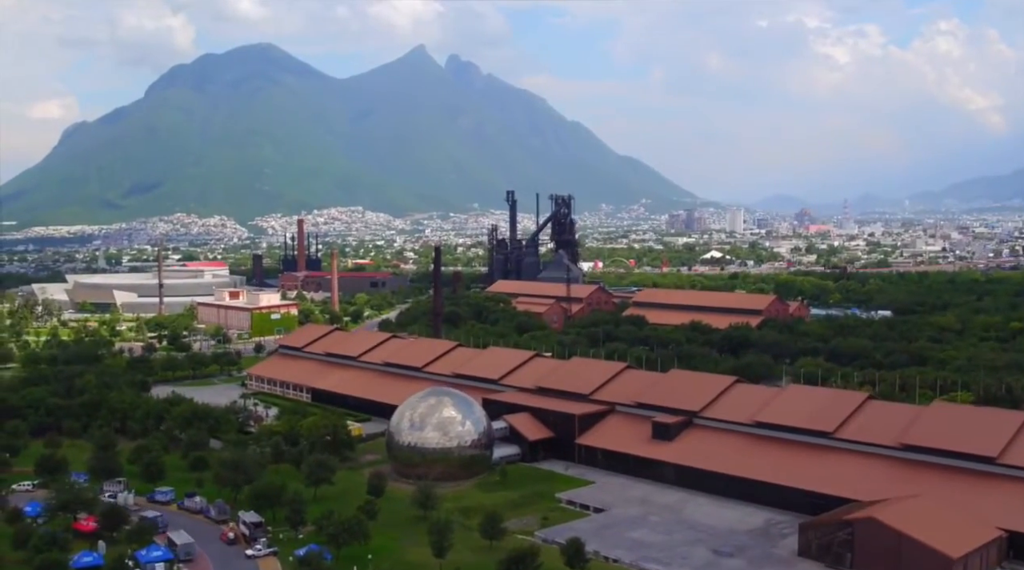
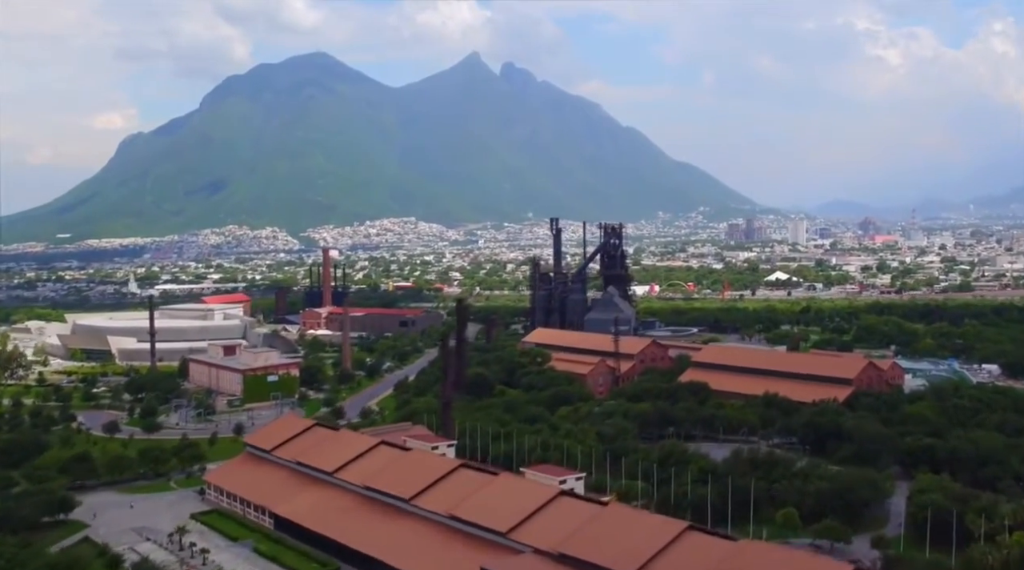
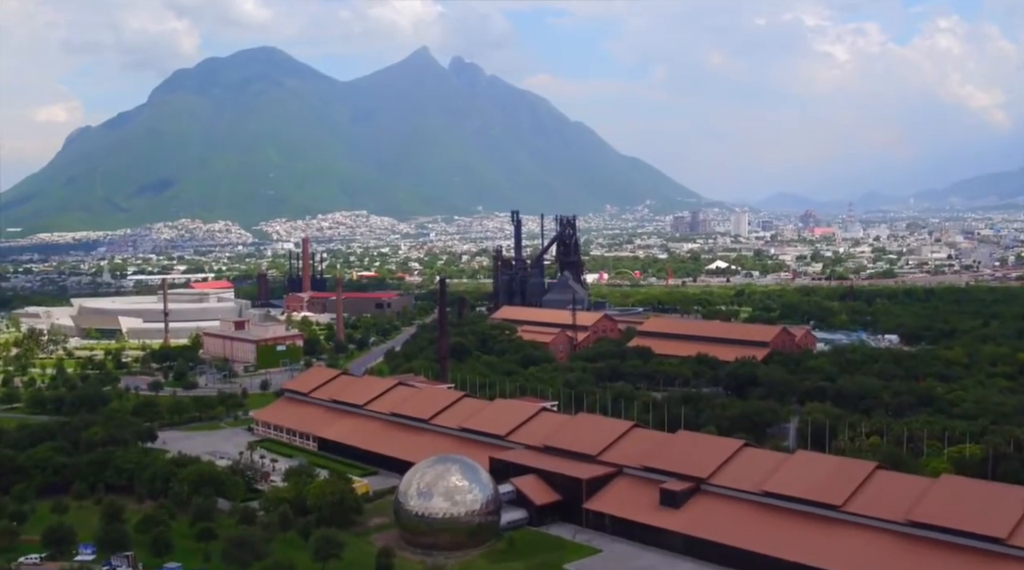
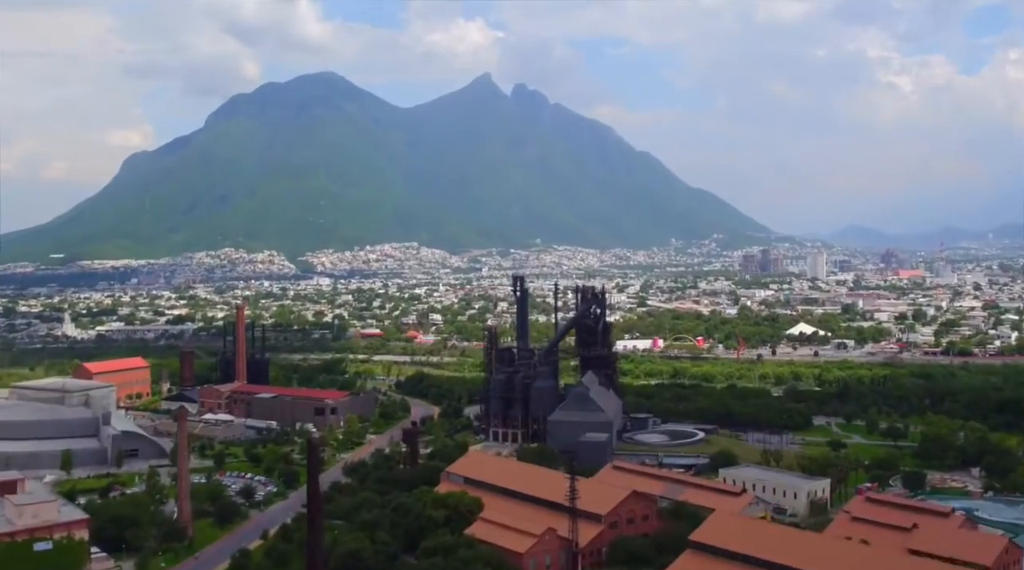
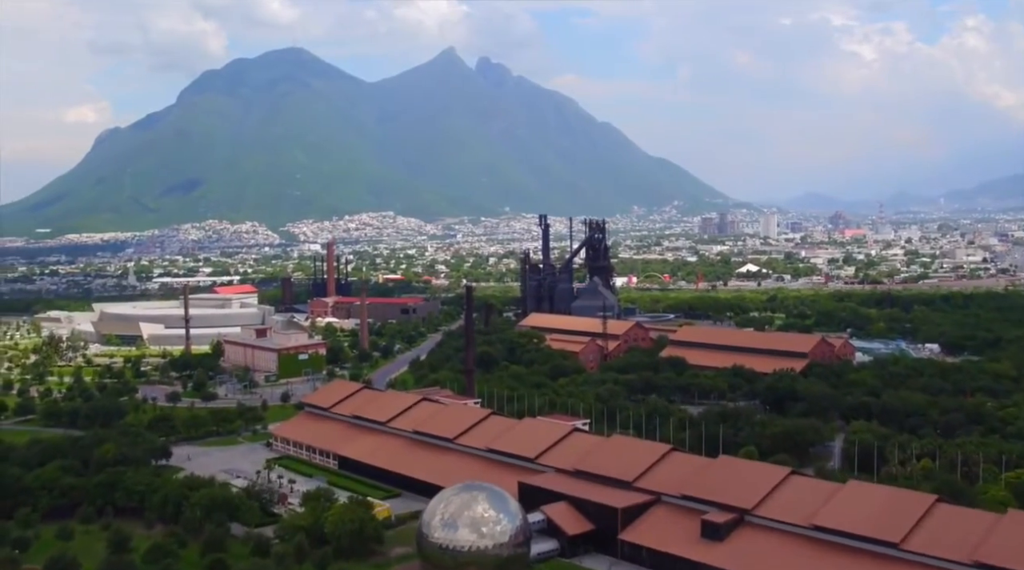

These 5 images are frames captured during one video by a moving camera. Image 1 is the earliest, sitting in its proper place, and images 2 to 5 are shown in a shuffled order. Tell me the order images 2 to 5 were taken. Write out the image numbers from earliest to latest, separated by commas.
3, 5, 2, 4
